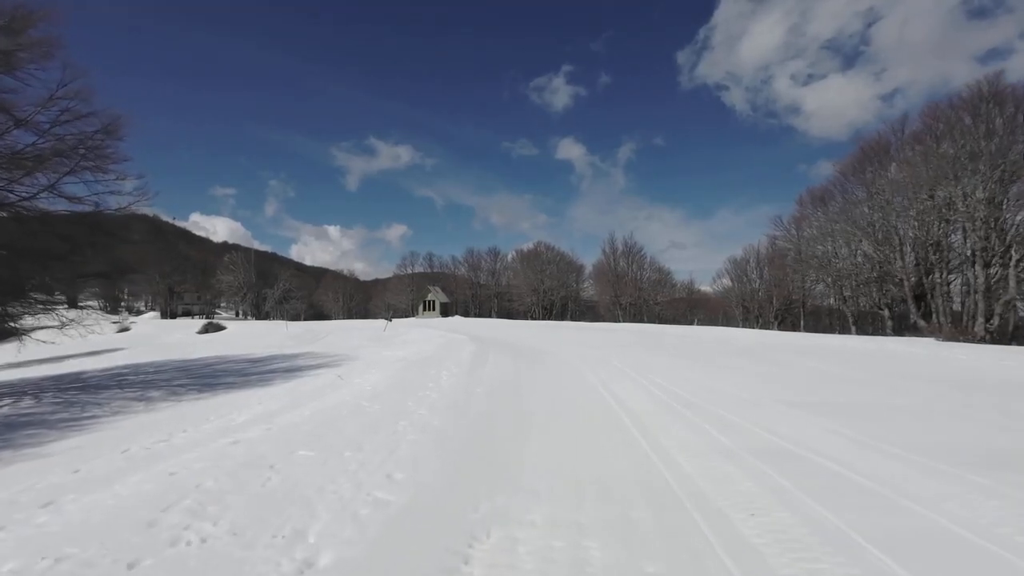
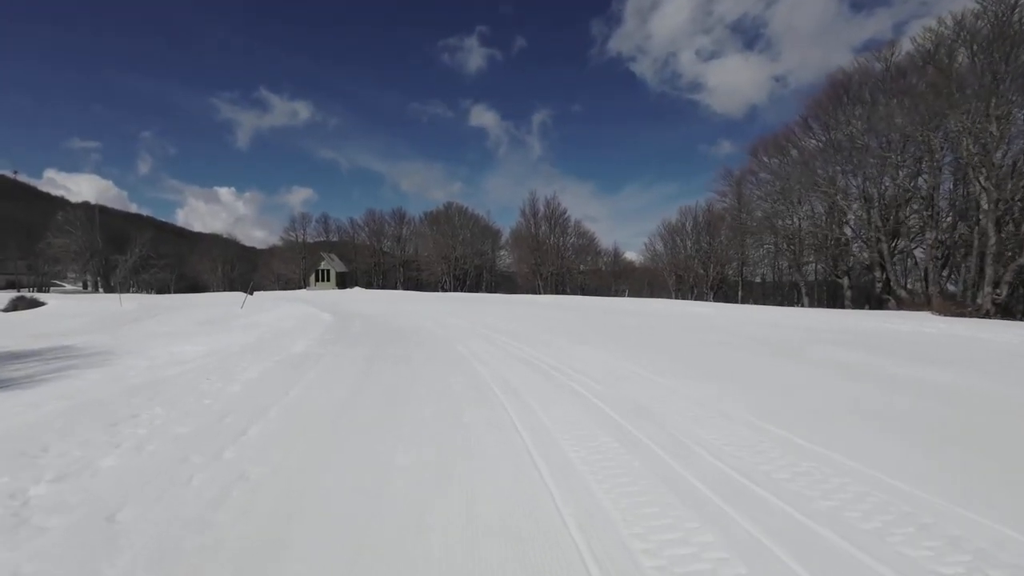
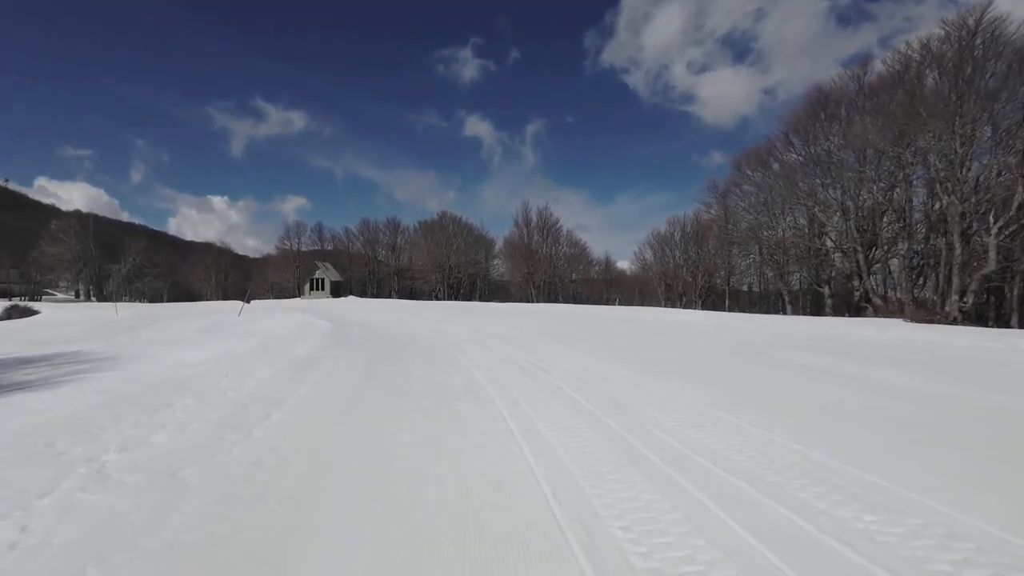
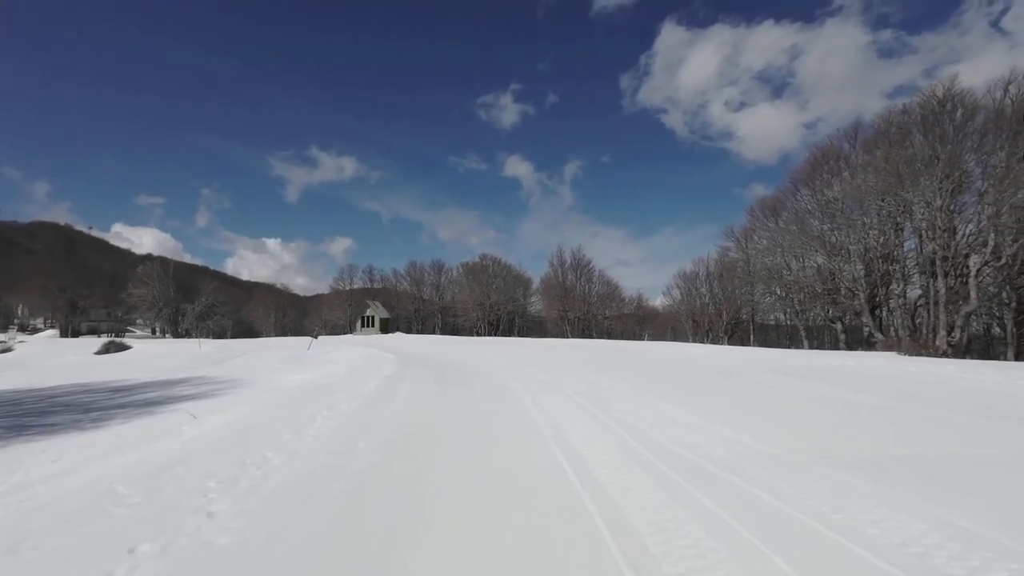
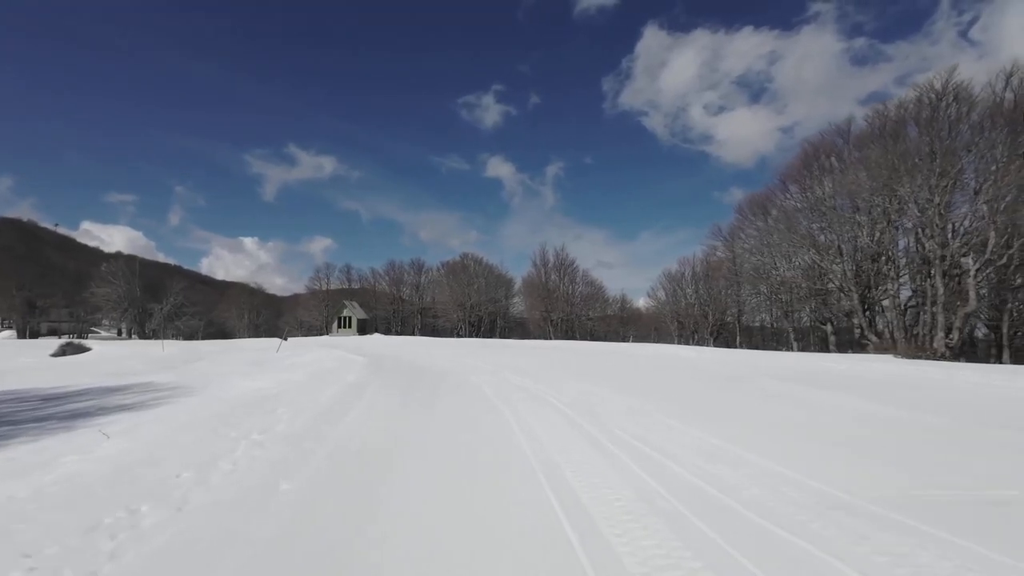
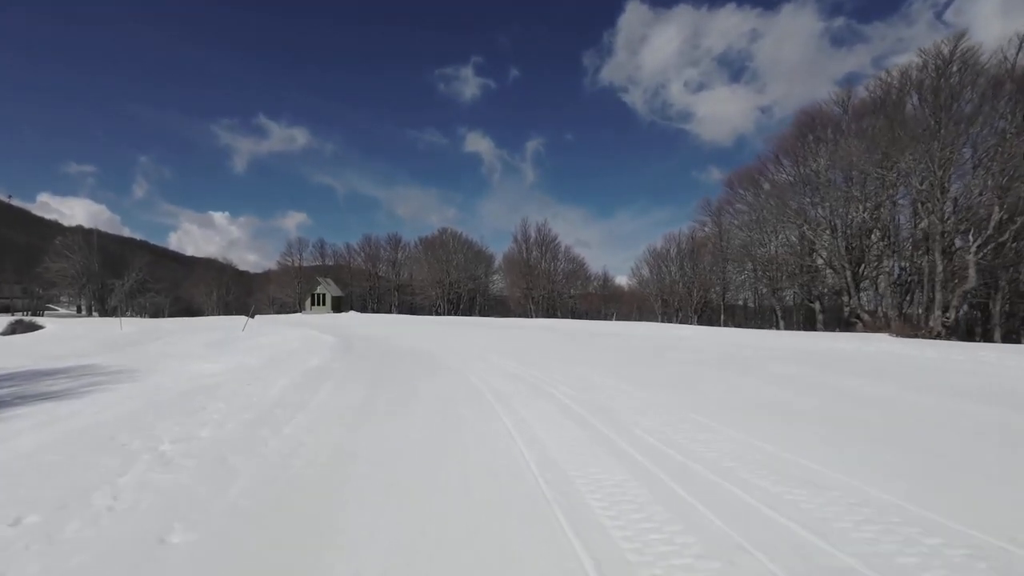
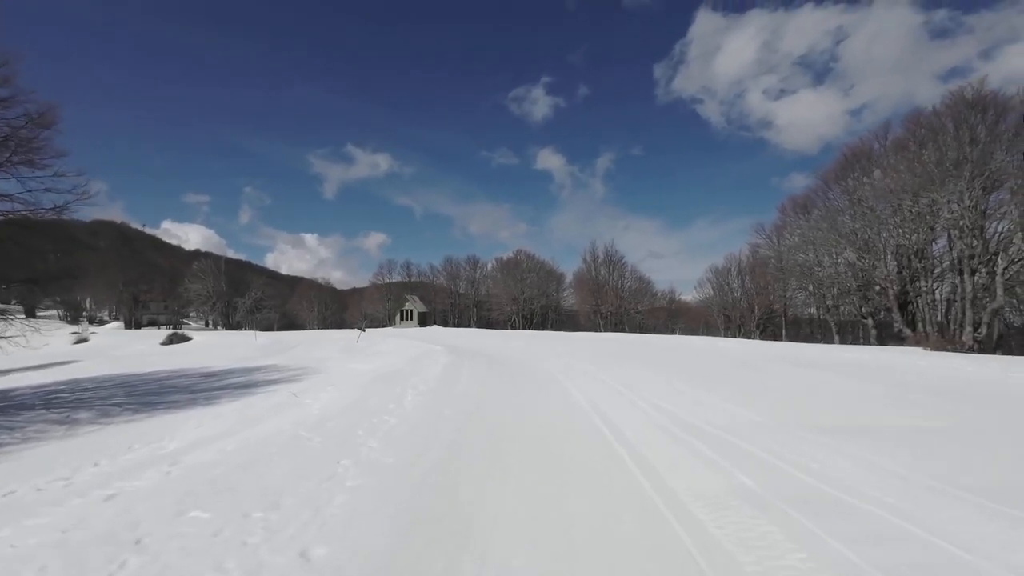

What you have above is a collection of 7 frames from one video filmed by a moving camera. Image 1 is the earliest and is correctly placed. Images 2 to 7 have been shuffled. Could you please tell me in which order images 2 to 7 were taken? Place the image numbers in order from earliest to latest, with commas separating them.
7, 4, 5, 6, 3, 2
